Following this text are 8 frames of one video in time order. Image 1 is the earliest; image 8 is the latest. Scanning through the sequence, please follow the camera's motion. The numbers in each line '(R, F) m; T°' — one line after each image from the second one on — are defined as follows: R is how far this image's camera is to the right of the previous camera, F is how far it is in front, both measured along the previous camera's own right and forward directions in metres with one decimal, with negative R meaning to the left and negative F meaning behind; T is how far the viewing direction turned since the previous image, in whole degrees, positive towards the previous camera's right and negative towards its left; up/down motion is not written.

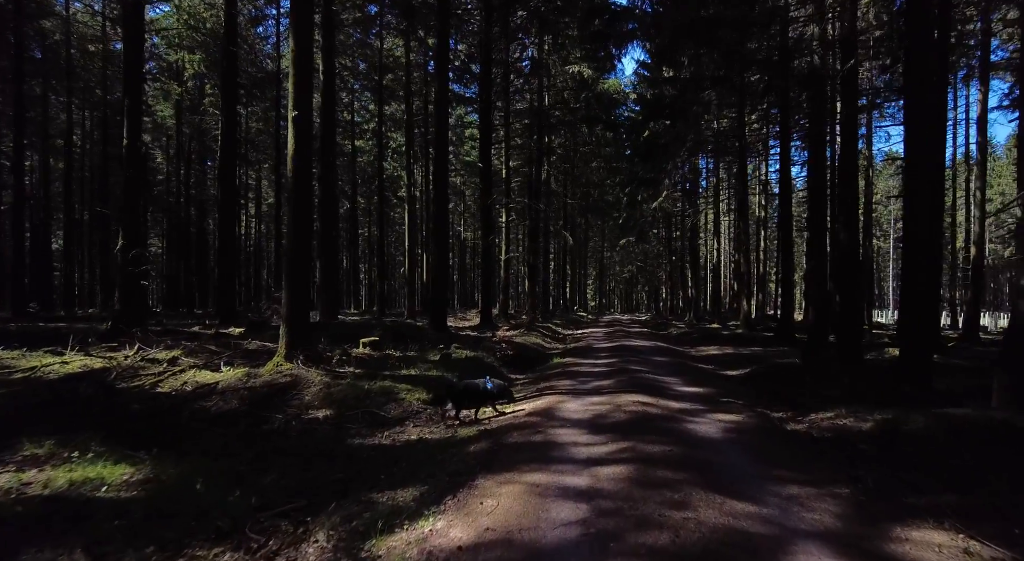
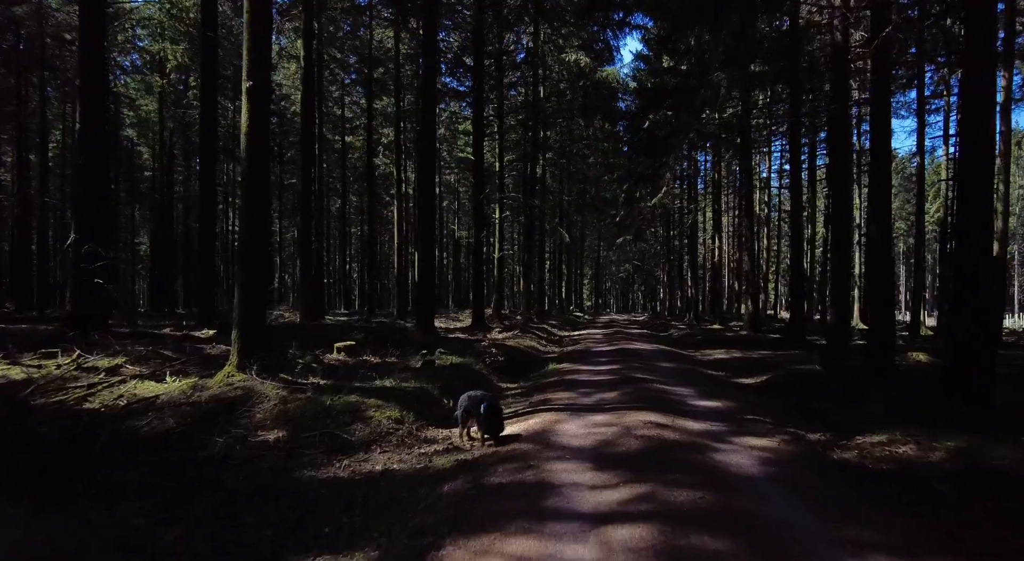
(+0.1, +1.1) m; 0°
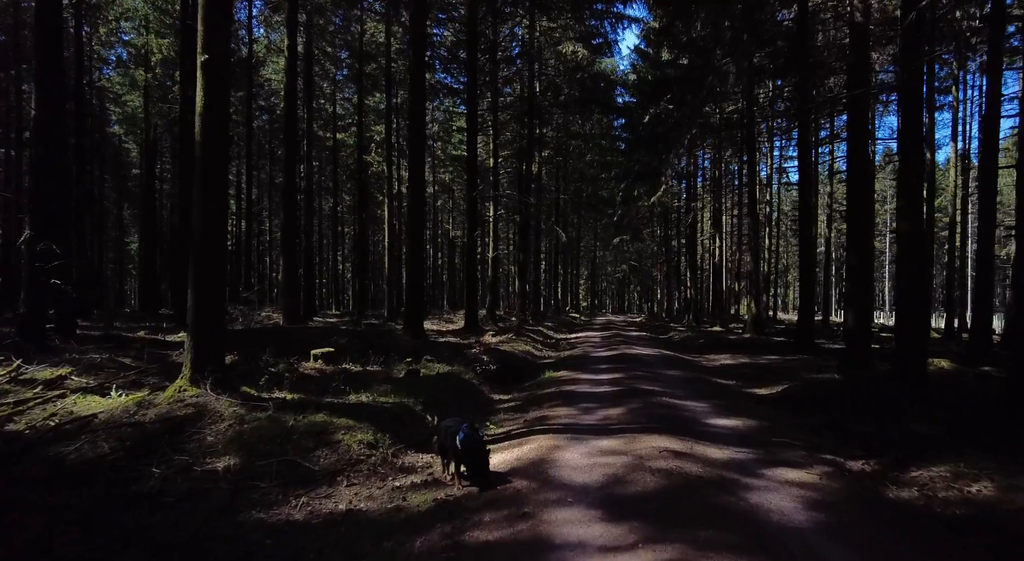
(0.0, +0.9) m; 0°
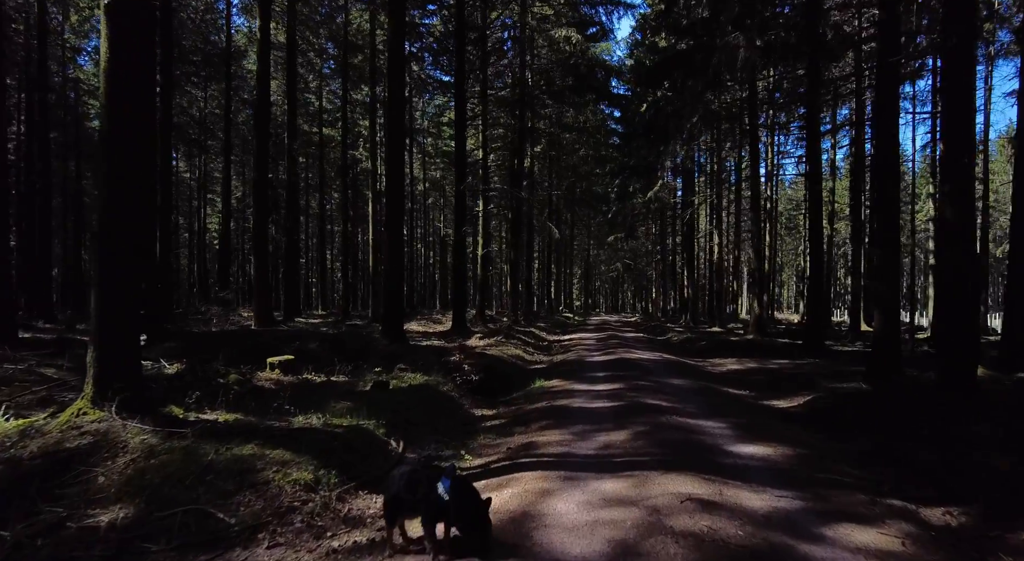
(+0.1, +1.2) m; +1°
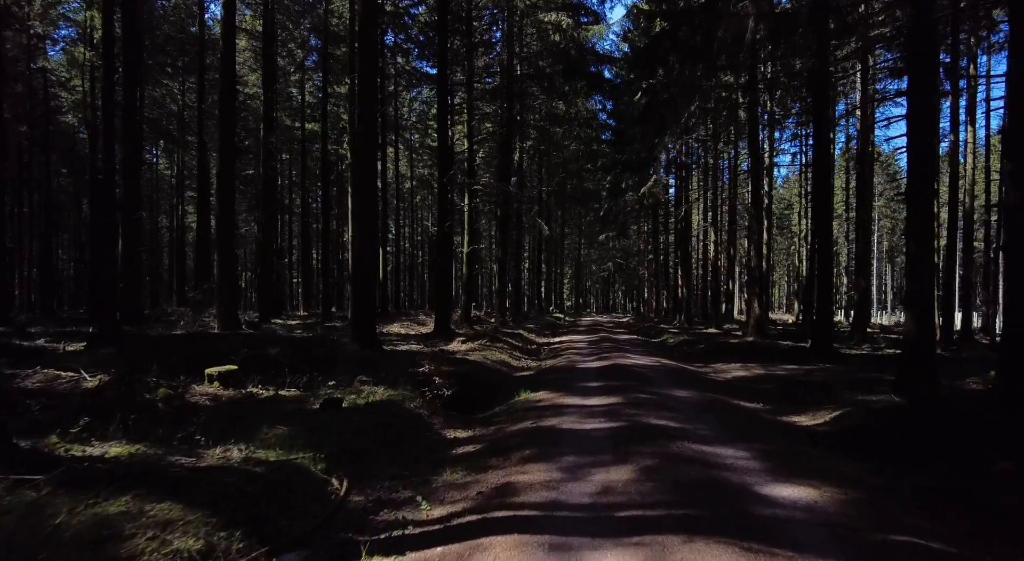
(+0.1, +1.2) m; +1°
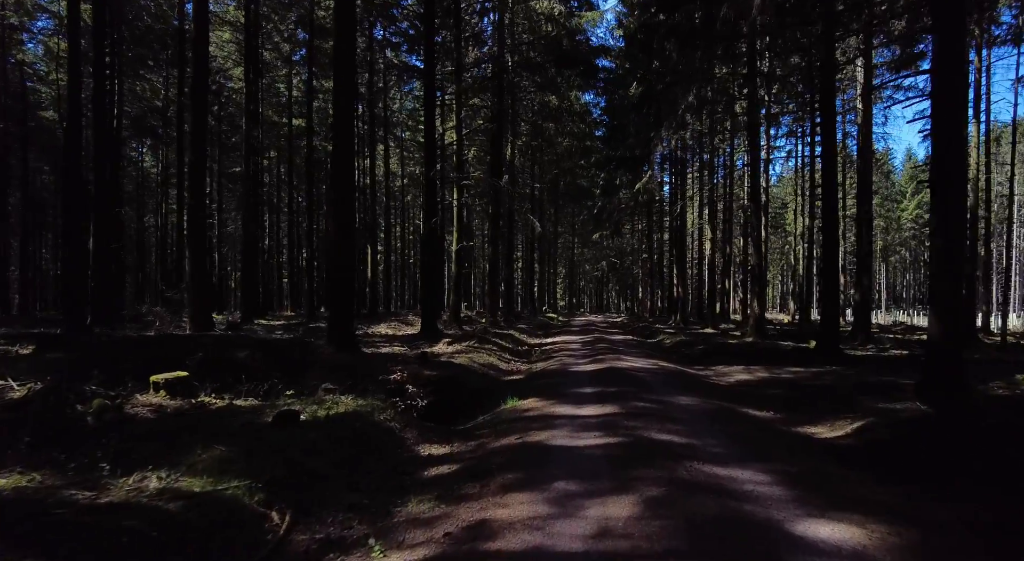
(+0.1, +0.8) m; +1°
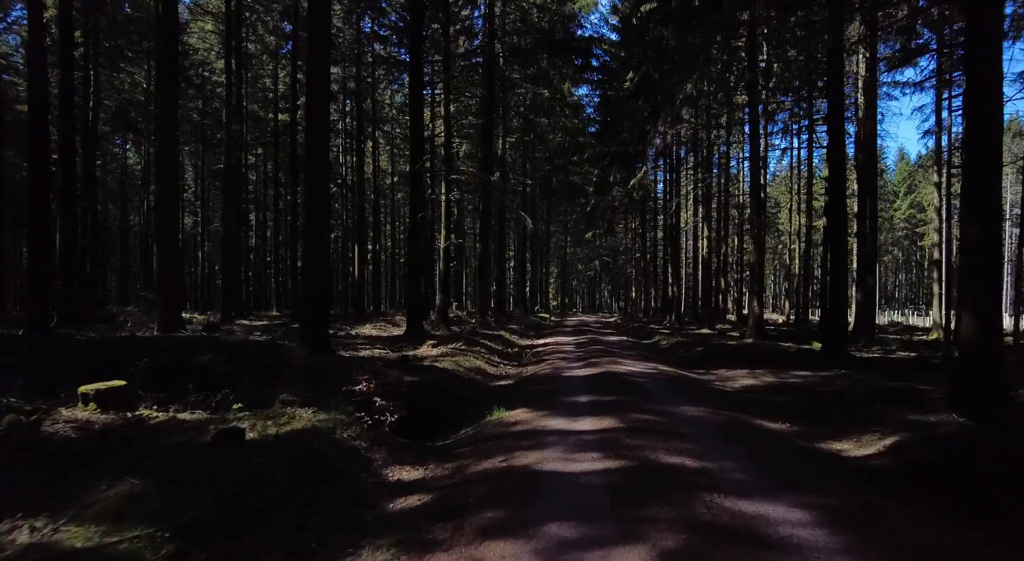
(+0.1, +0.8) m; +1°
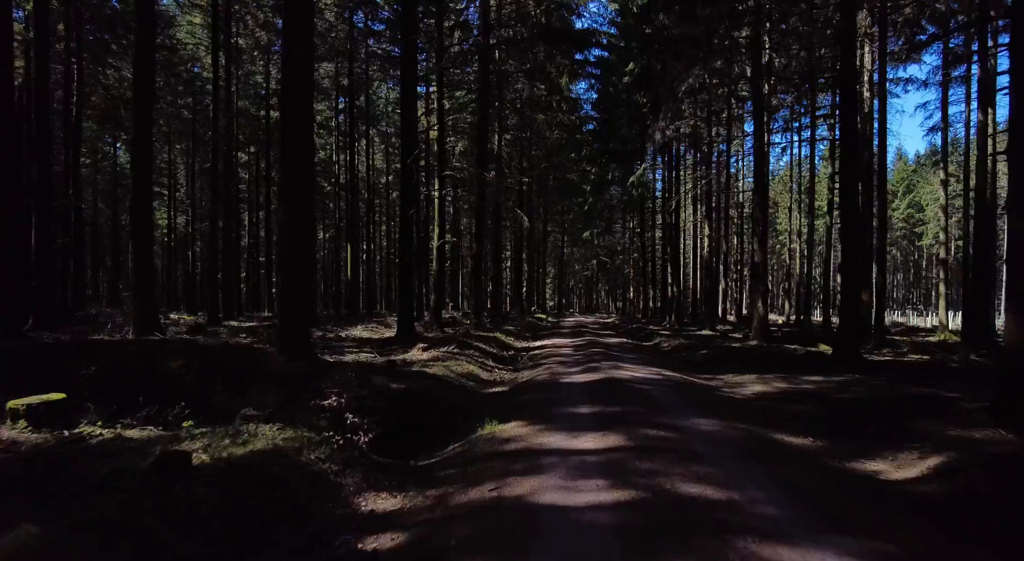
(0.0, +0.7) m; 0°
